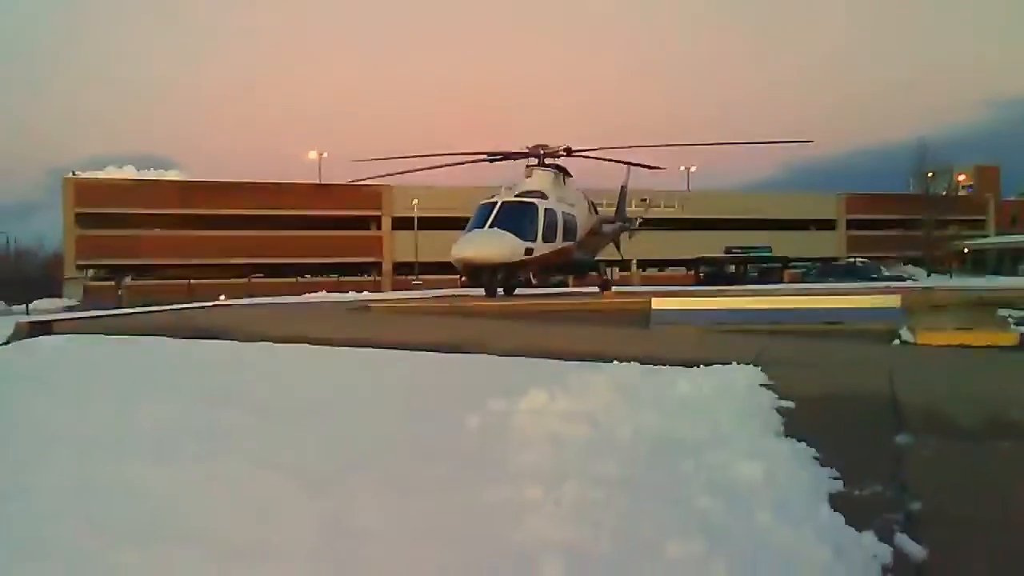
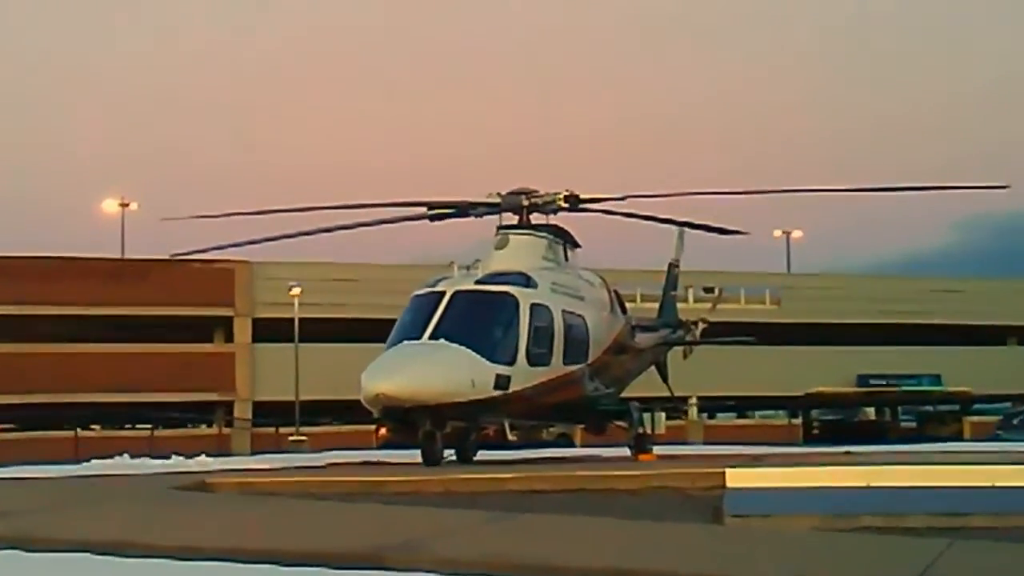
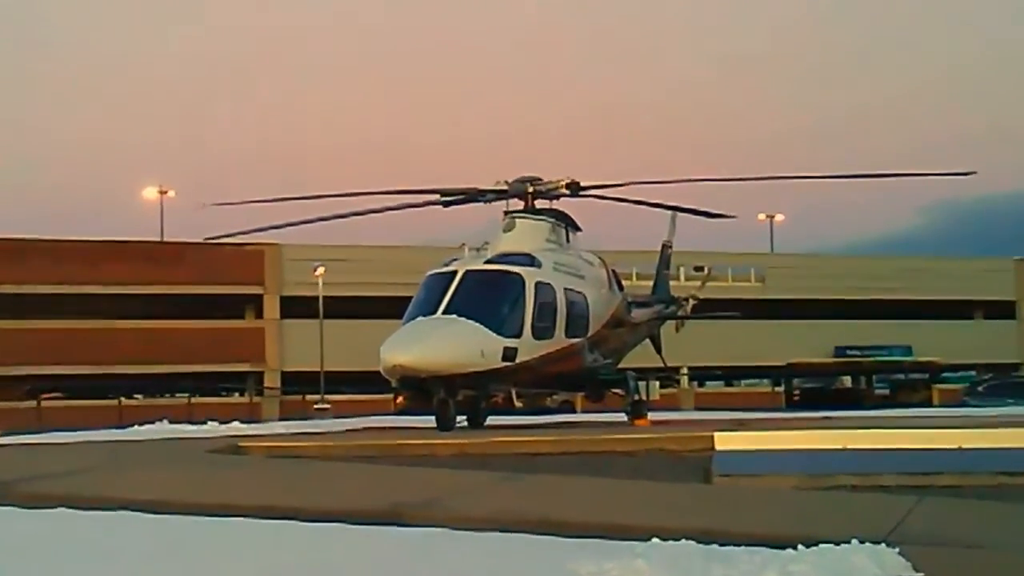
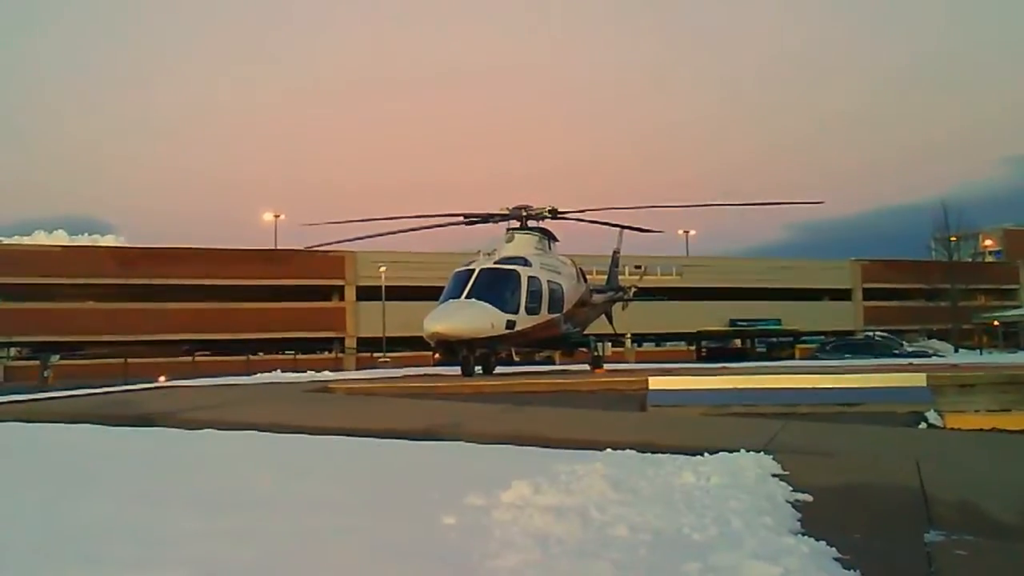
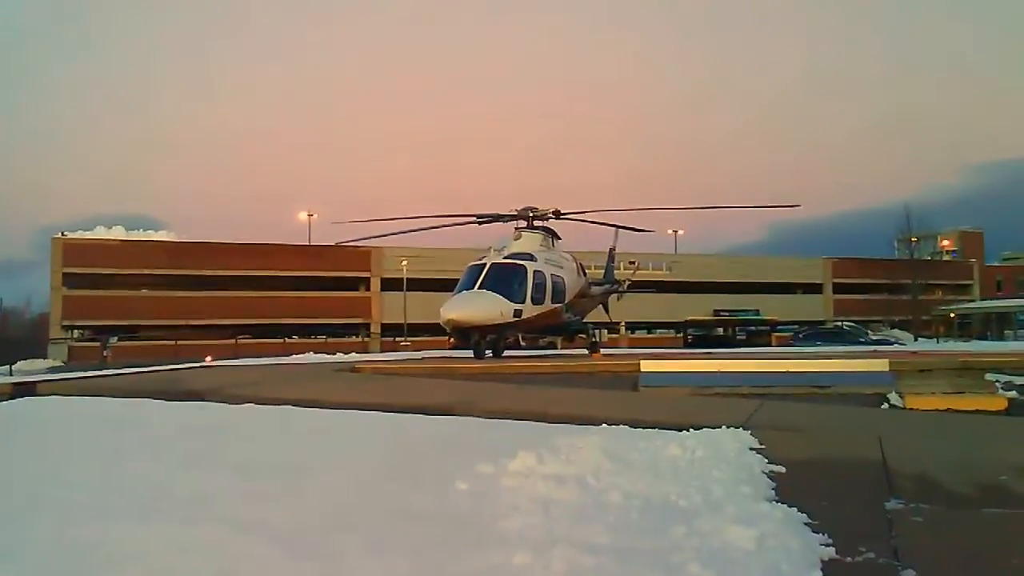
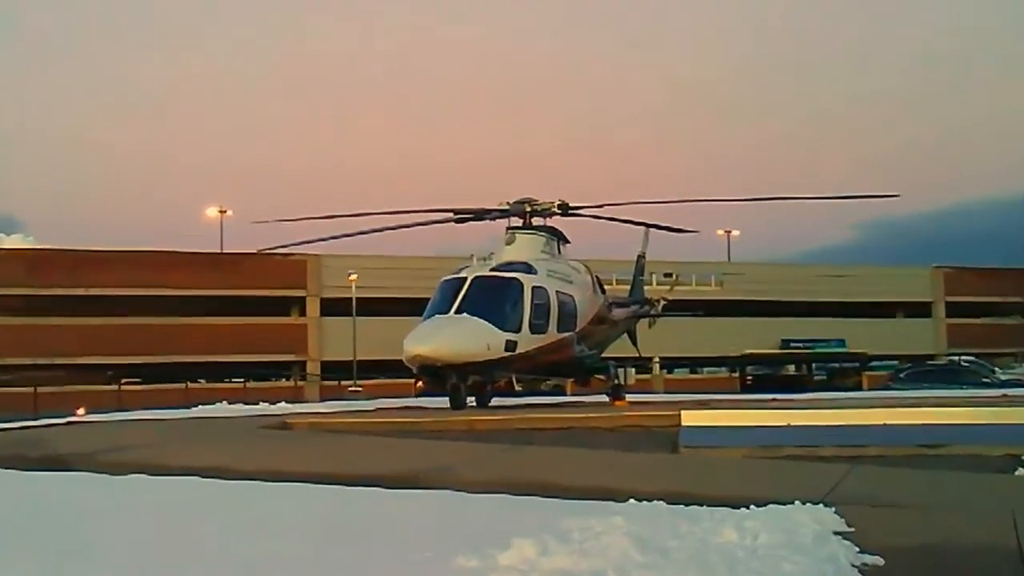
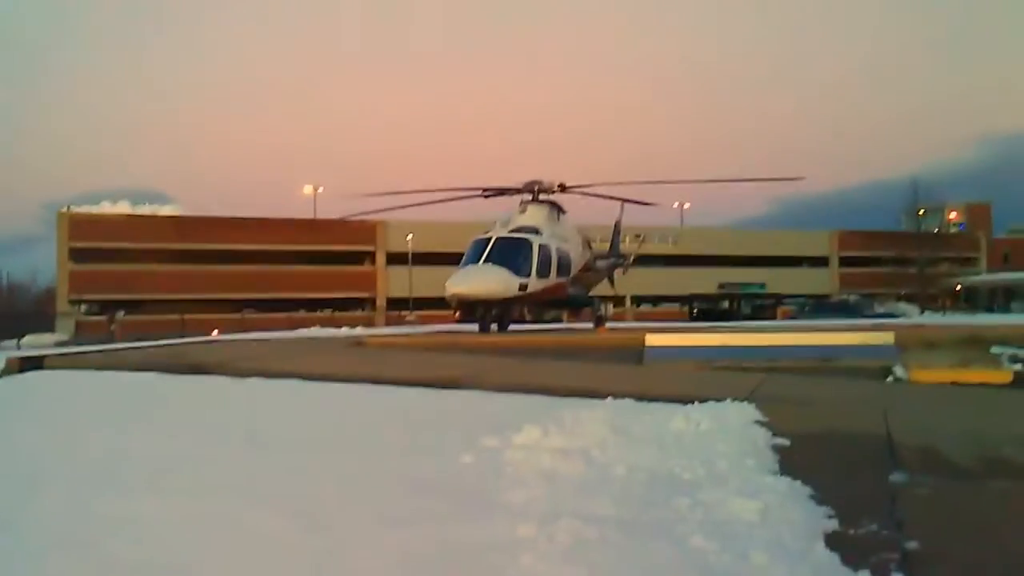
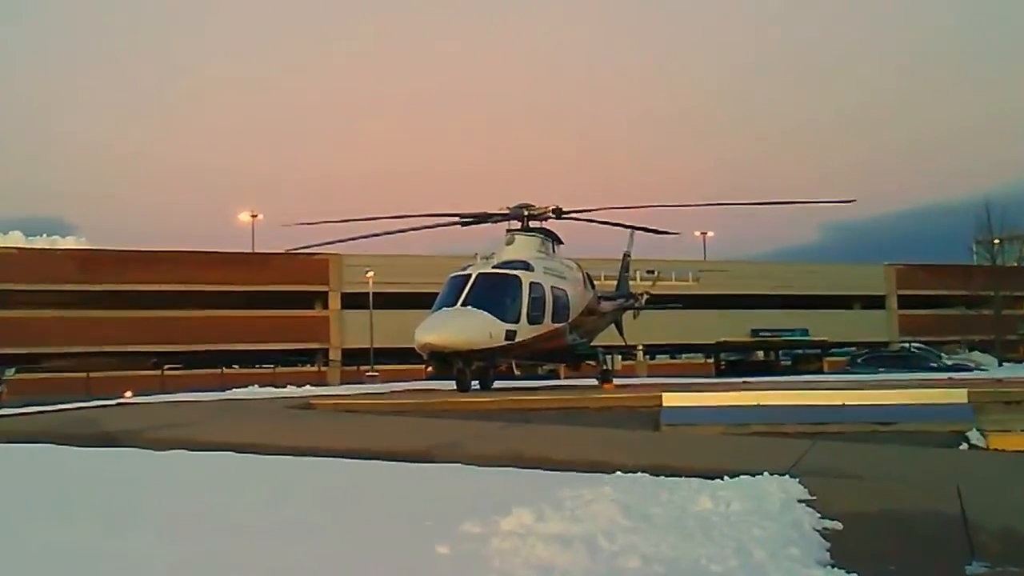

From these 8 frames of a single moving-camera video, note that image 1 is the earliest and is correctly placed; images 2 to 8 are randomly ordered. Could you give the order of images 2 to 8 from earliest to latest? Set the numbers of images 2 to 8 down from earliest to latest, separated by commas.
7, 5, 4, 8, 6, 3, 2
